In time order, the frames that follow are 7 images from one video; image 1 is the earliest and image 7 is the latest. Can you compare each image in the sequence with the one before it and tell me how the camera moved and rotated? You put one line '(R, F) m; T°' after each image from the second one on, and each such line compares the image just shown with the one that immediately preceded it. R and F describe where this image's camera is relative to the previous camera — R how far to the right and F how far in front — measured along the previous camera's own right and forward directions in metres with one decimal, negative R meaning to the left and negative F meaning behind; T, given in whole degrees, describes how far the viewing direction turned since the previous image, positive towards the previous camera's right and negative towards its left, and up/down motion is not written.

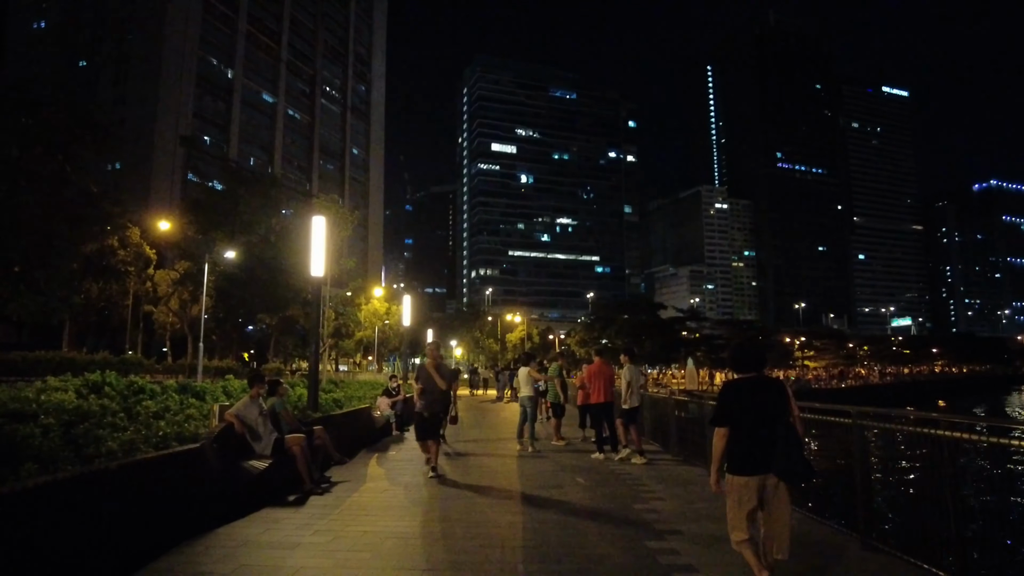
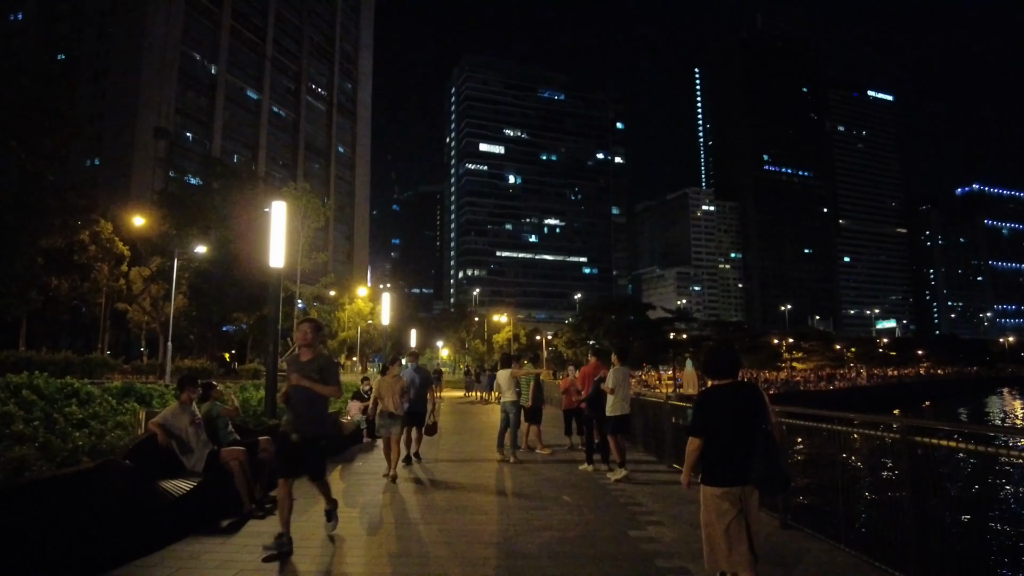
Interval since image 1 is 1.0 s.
(+0.1, +0.9) m; +1°
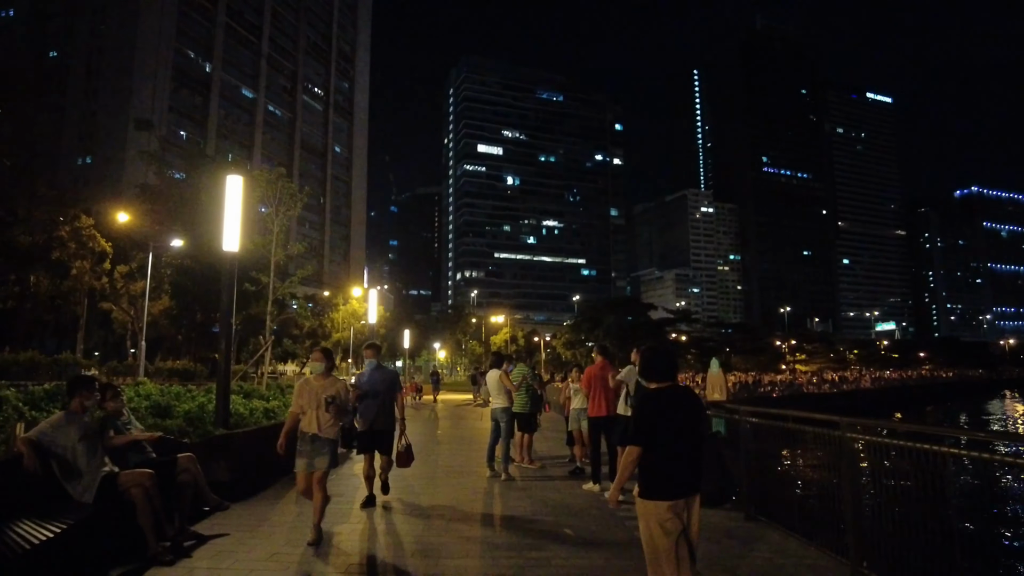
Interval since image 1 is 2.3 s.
(+0.1, +1.2) m; 0°
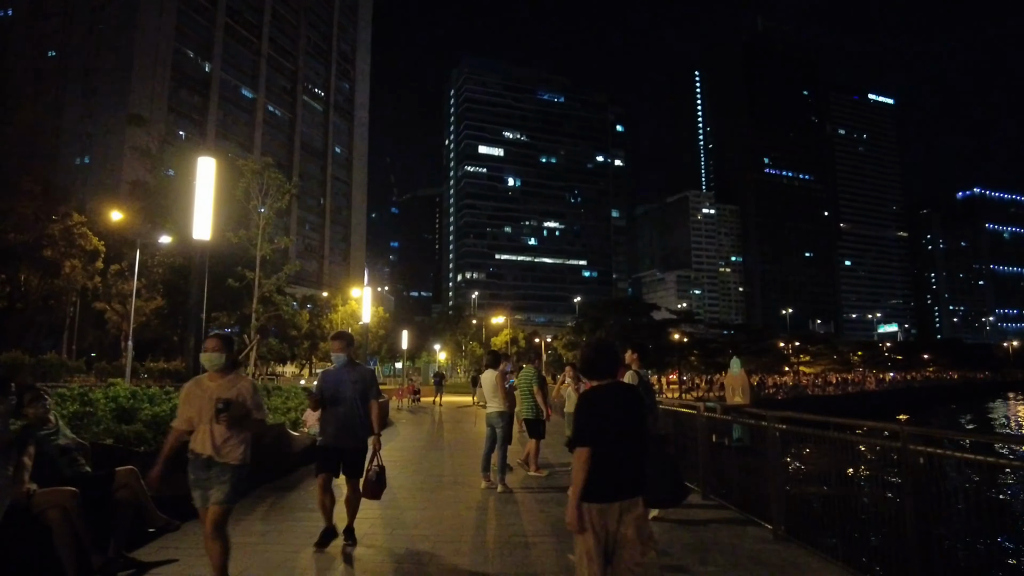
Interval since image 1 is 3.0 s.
(0.0, +0.7) m; 0°
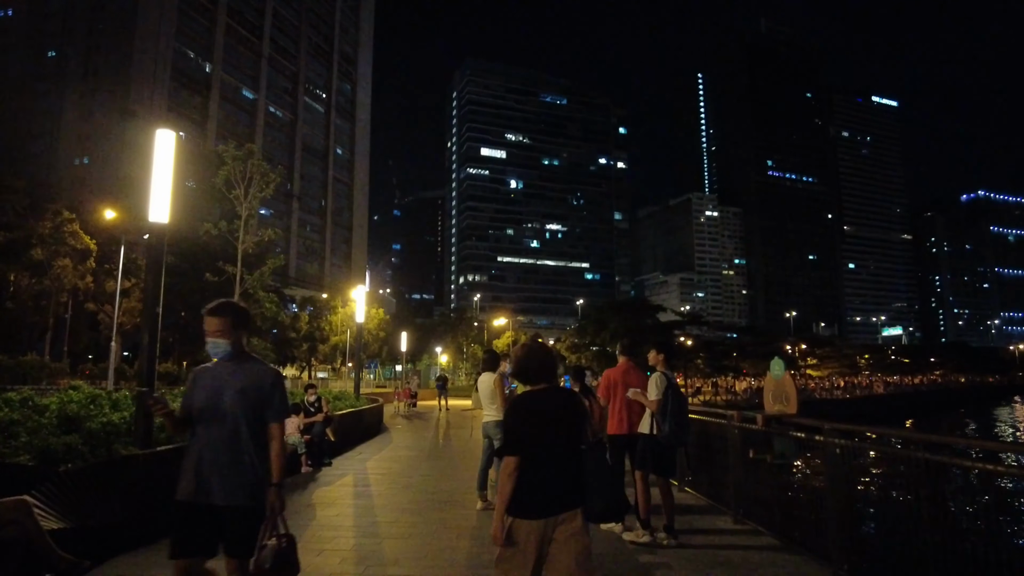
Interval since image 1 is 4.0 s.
(0.0, +0.9) m; 0°
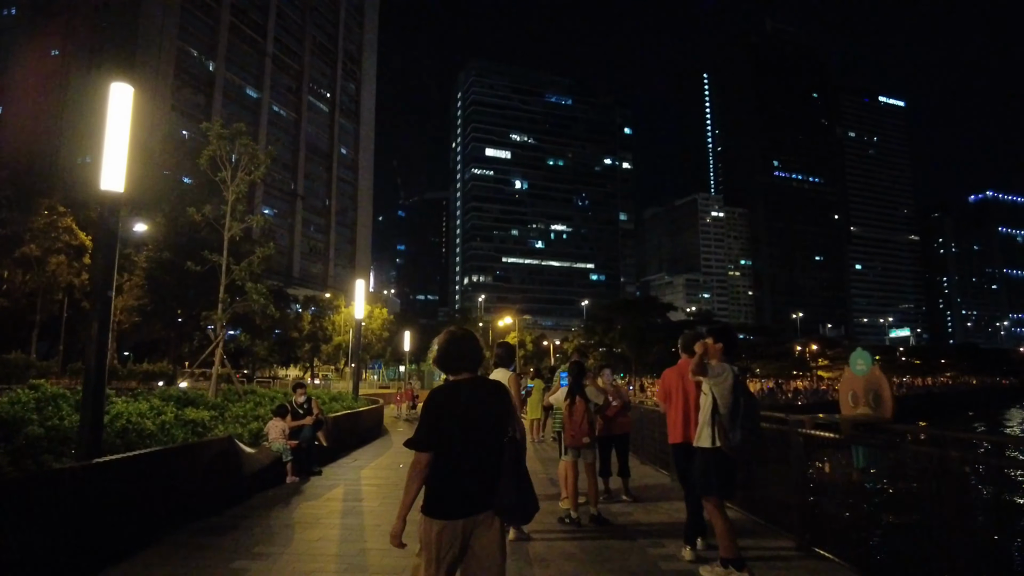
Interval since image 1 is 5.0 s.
(-0.1, +0.9) m; 0°
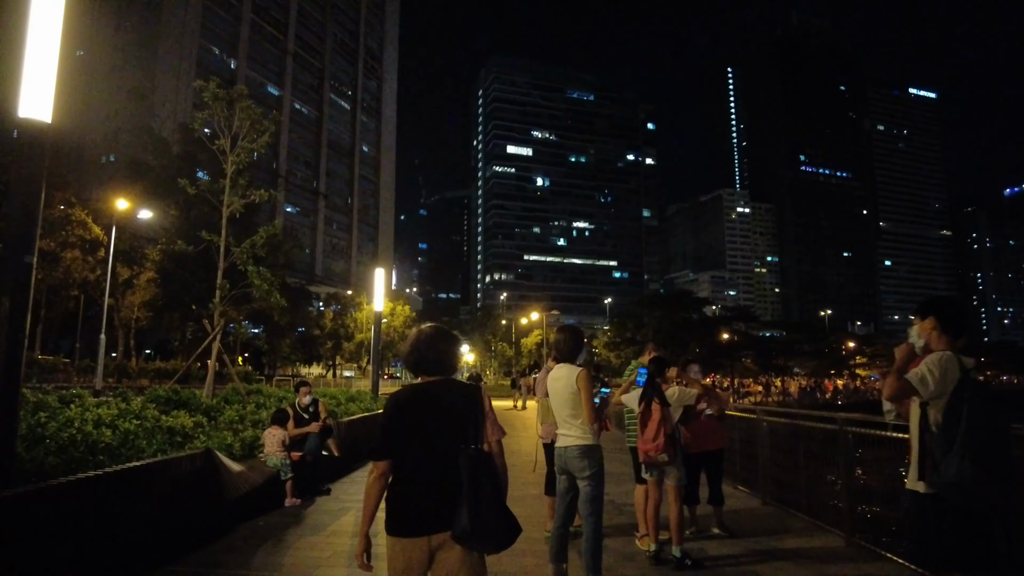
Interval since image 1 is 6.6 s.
(-0.3, +1.4) m; -2°
